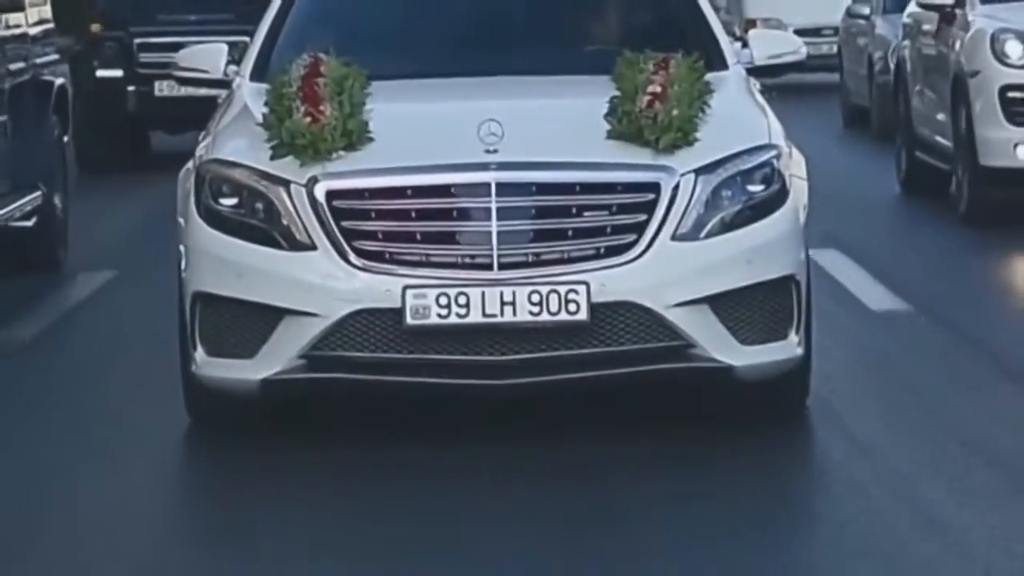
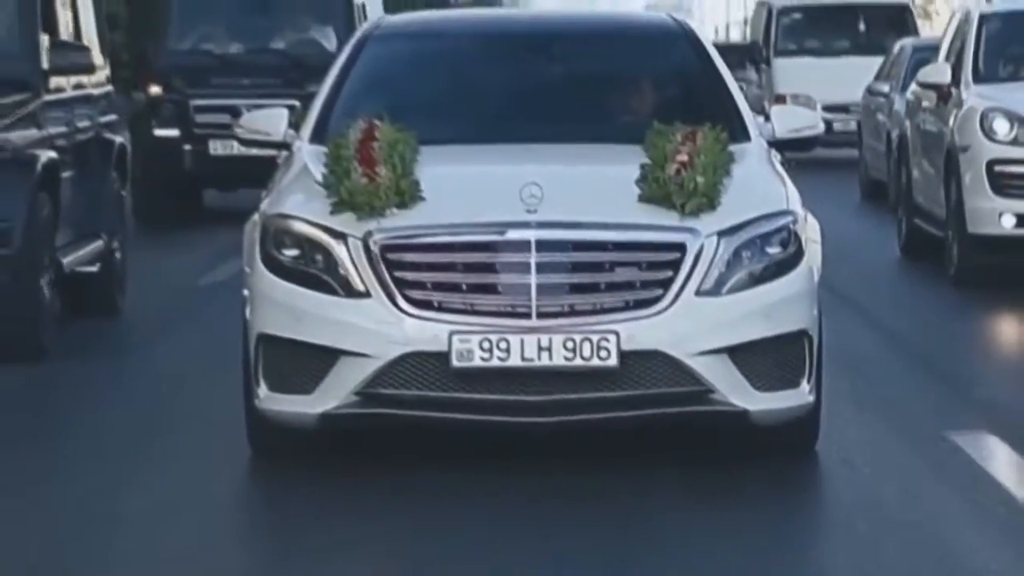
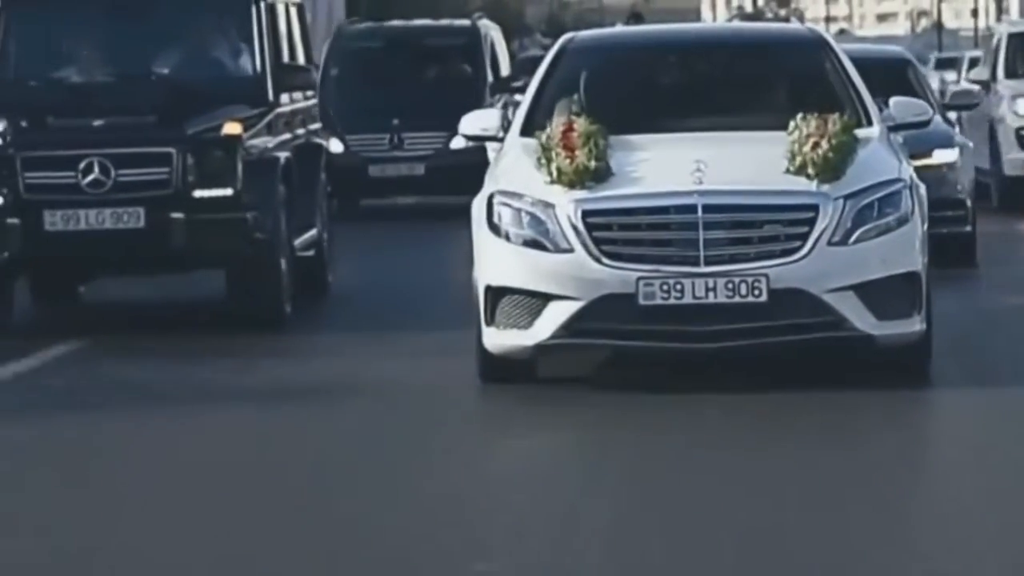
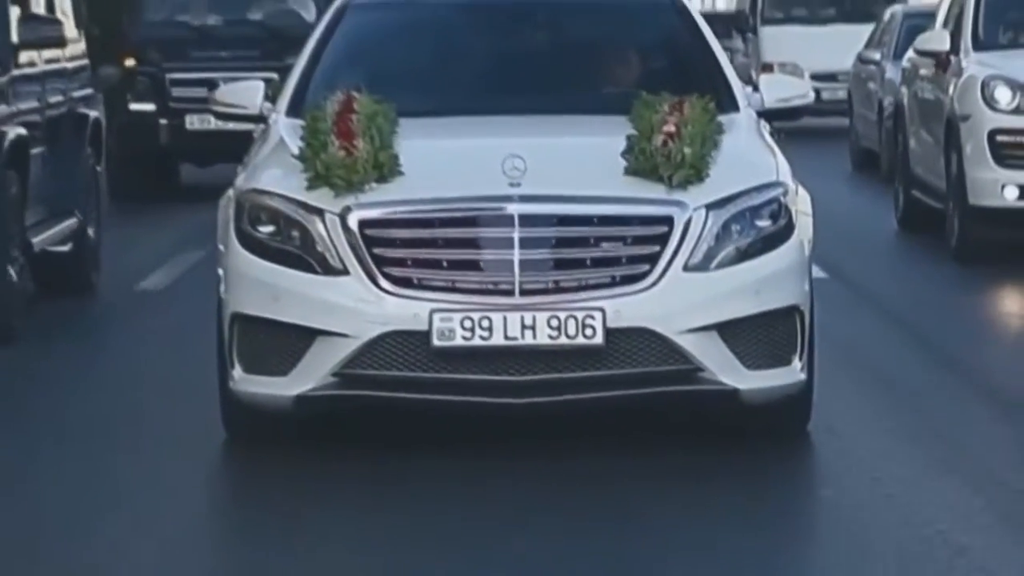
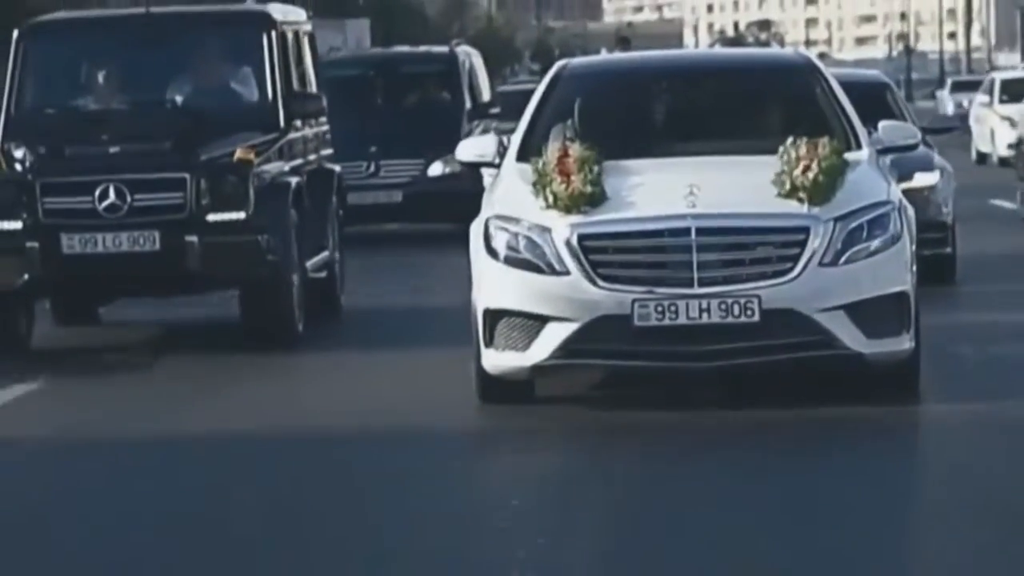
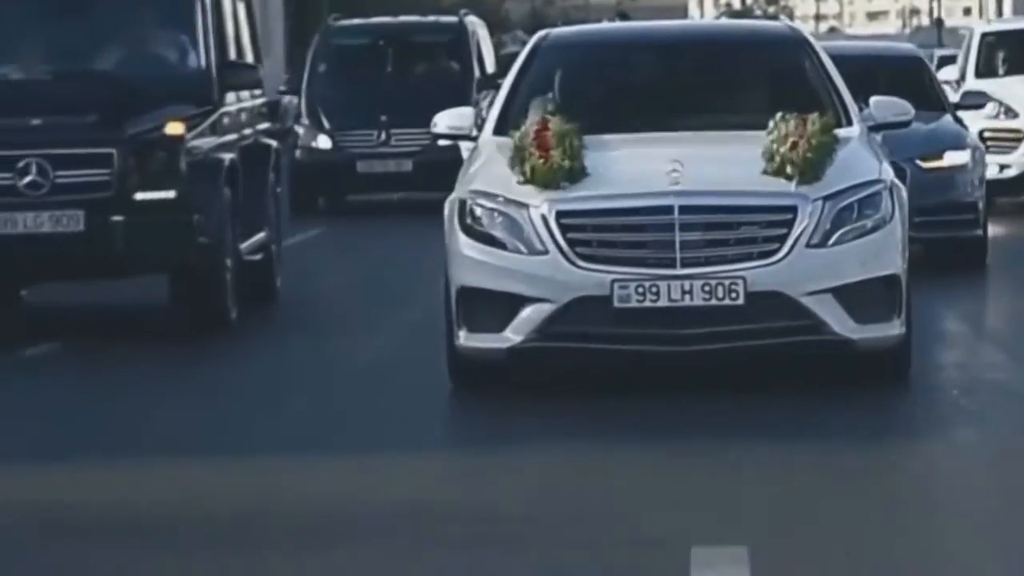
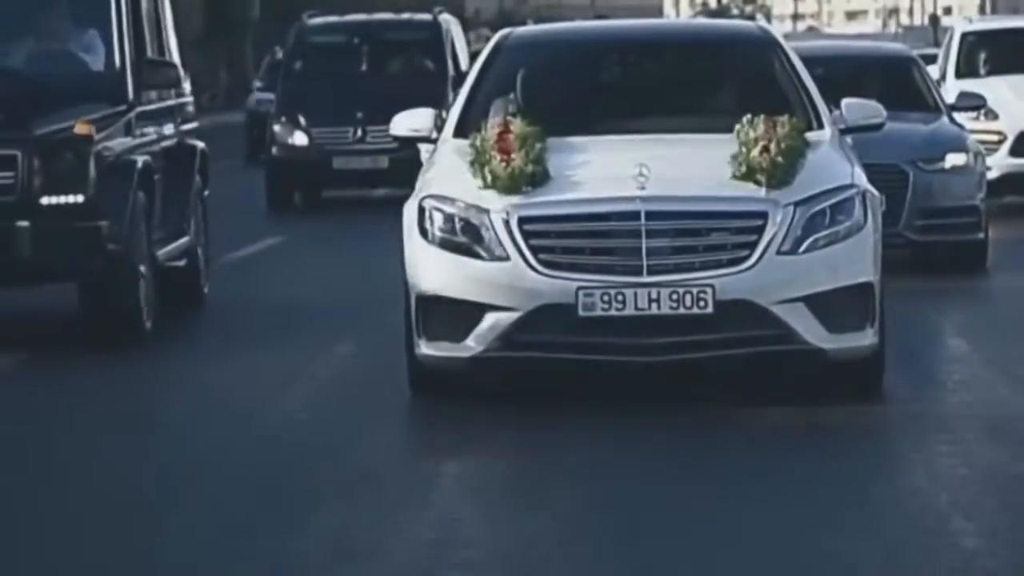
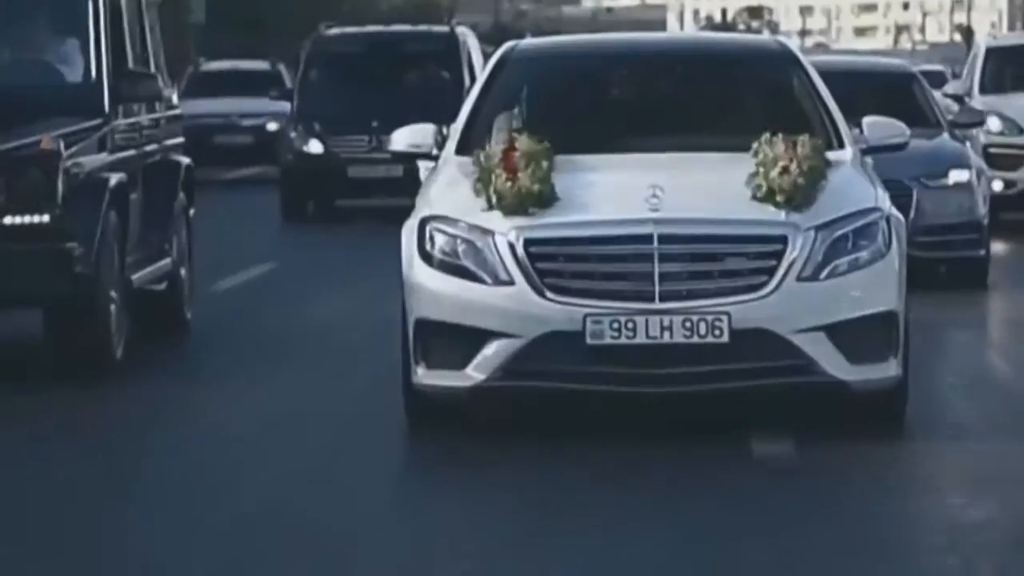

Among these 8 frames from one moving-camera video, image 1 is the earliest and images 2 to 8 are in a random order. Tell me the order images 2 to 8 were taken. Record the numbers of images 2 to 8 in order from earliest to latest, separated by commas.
4, 2, 8, 7, 6, 3, 5
